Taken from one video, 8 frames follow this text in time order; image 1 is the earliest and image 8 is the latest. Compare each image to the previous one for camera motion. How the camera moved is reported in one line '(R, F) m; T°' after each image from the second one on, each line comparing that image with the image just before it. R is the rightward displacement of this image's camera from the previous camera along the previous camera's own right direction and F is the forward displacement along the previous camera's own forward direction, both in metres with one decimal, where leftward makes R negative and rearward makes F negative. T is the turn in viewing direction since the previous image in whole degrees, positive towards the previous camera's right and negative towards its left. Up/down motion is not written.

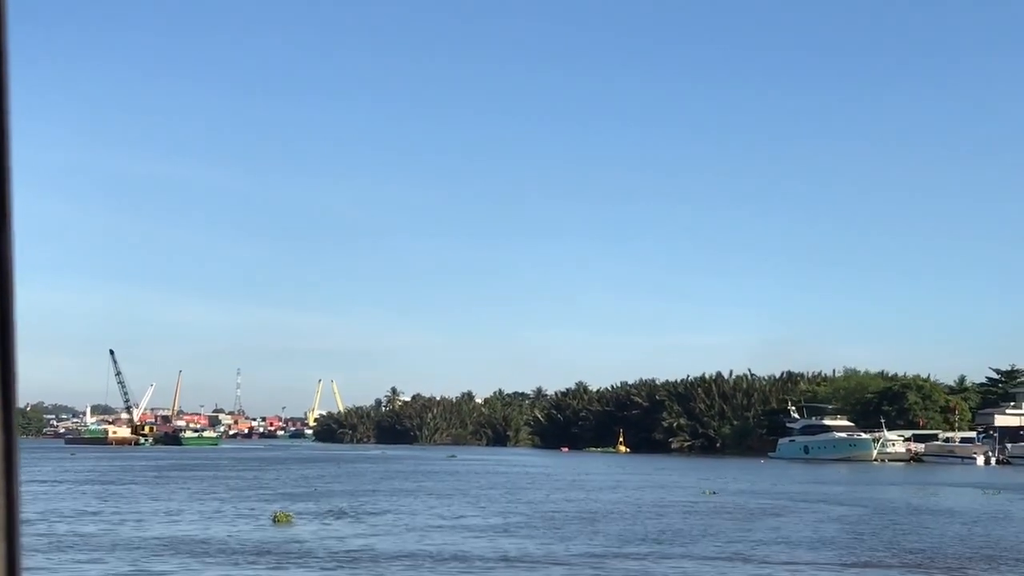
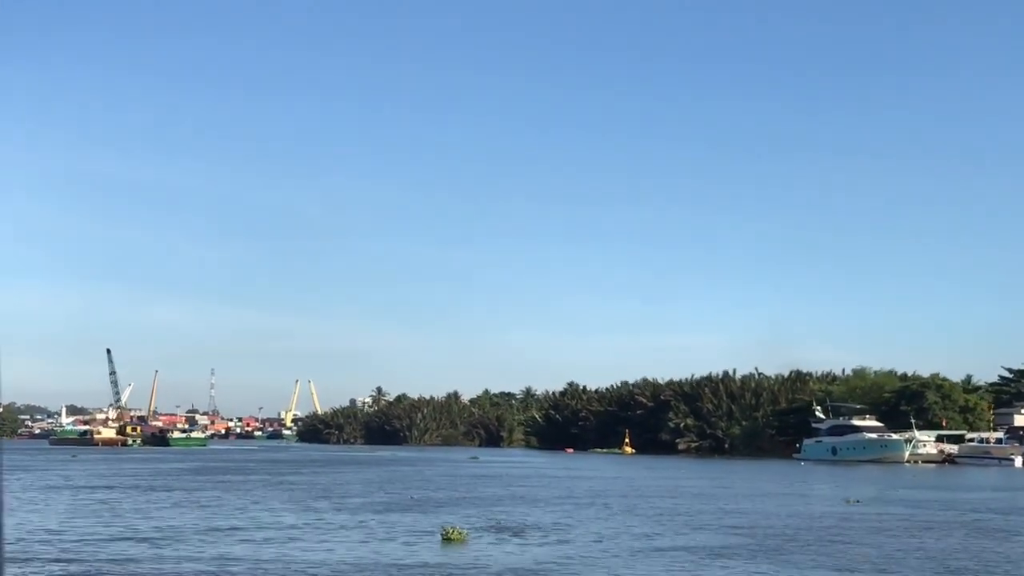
(-3.6, +4.8) m; +1°
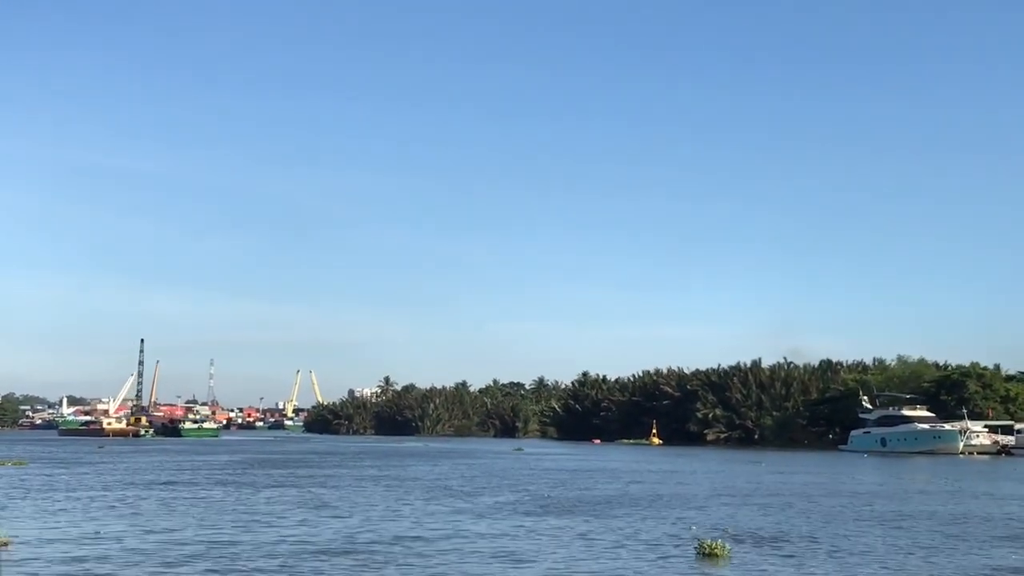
(-3.3, +4.1) m; 0°
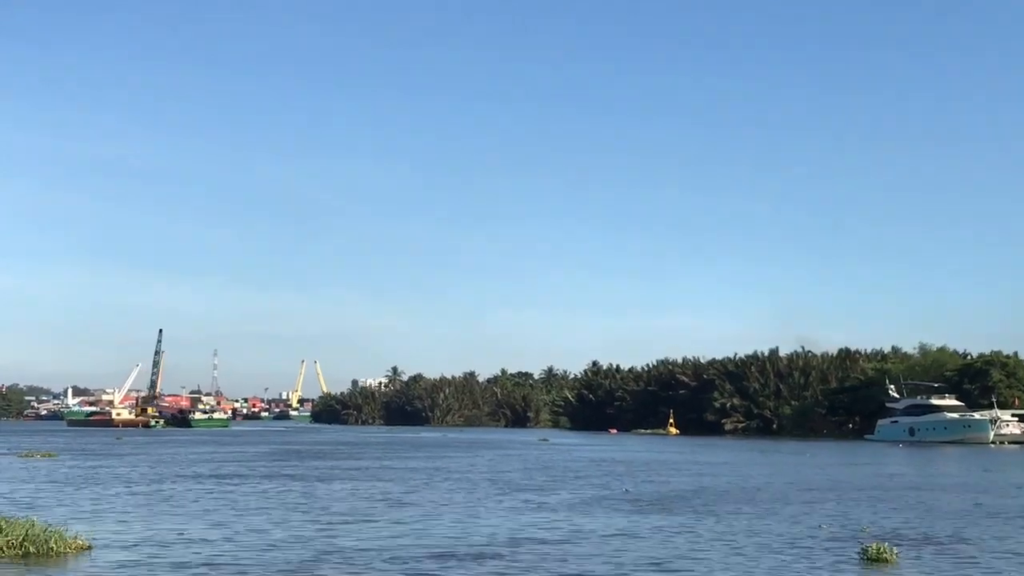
(-1.5, +1.9) m; 0°
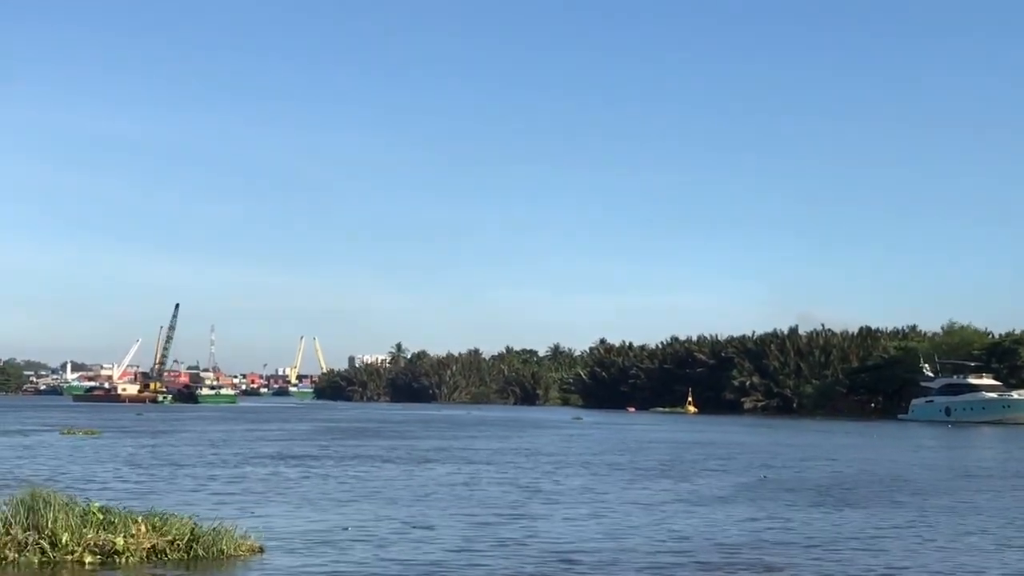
(-2.4, +2.9) m; 0°
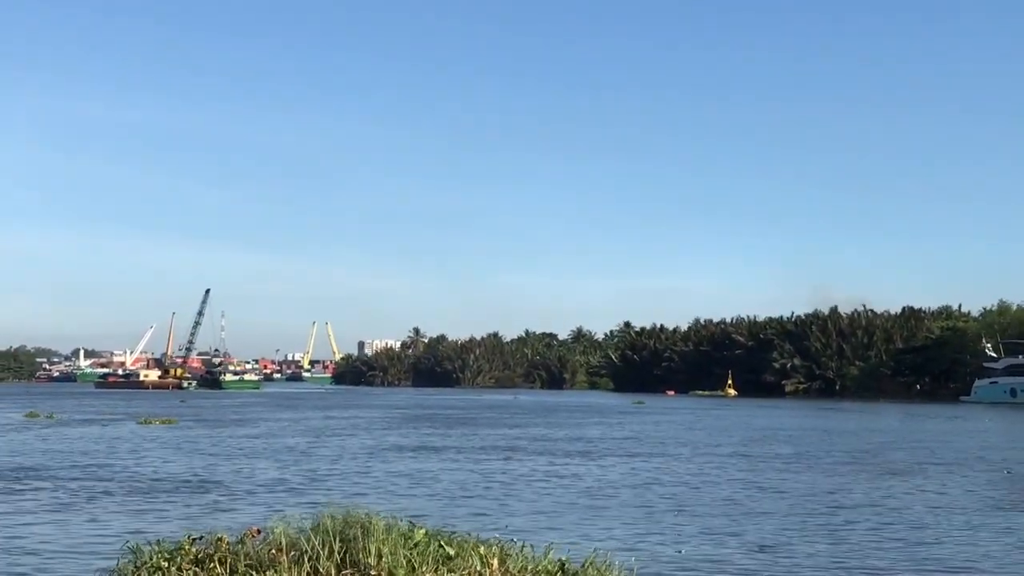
(-3.2, +3.7) m; 0°
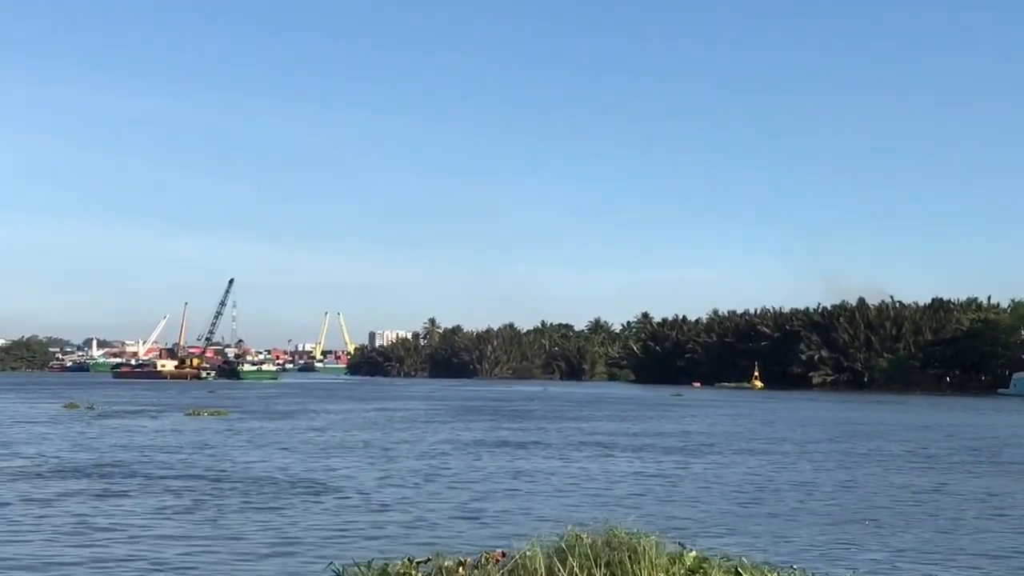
(-1.6, +1.8) m; 0°
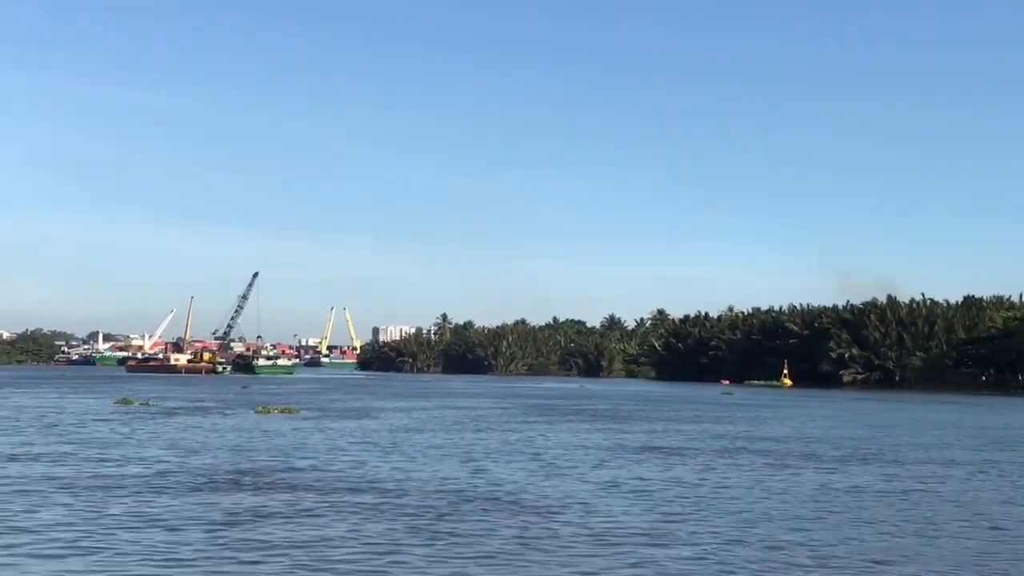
(-2.6, +2.8) m; 0°
